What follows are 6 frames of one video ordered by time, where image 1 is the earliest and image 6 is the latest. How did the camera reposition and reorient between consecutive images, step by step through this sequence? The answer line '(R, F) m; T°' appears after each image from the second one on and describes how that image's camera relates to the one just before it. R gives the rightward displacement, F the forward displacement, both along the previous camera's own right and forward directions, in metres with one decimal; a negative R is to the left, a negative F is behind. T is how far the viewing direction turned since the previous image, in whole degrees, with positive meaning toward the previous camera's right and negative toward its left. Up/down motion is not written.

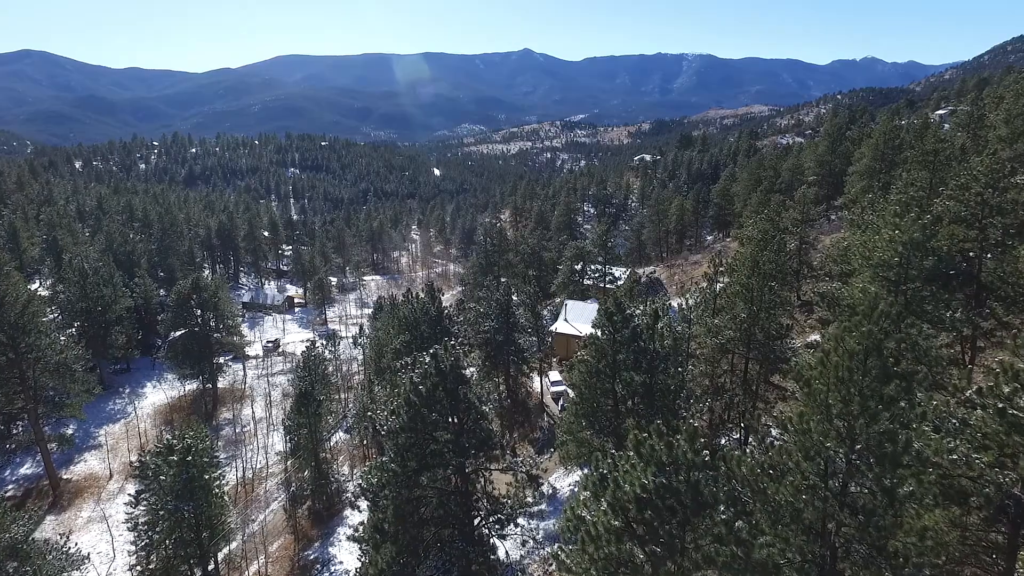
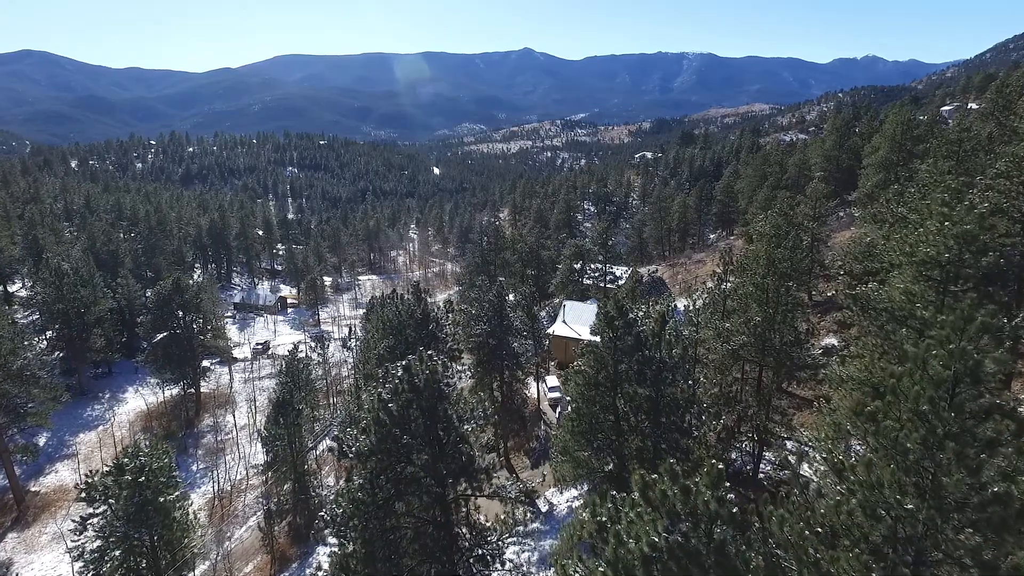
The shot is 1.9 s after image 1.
(+0.3, +2.0) m; 0°
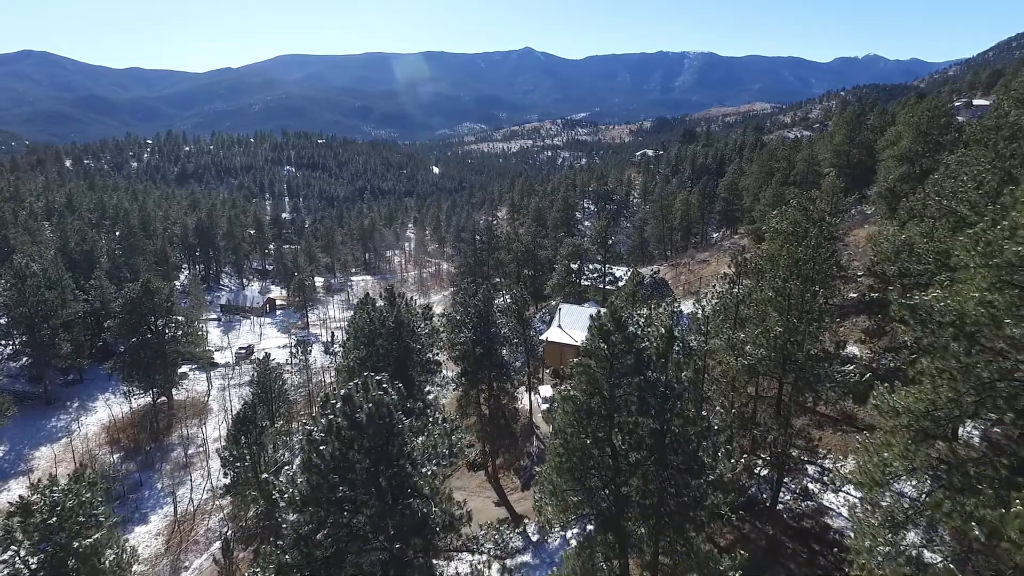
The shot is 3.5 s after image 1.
(+0.5, +2.7) m; 0°
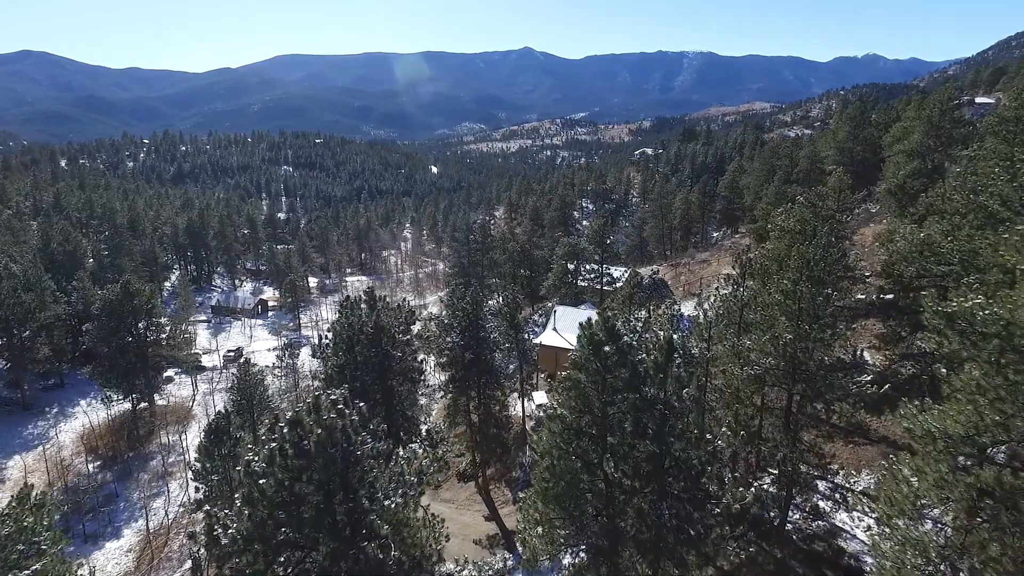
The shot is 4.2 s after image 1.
(+0.4, +1.4) m; 0°
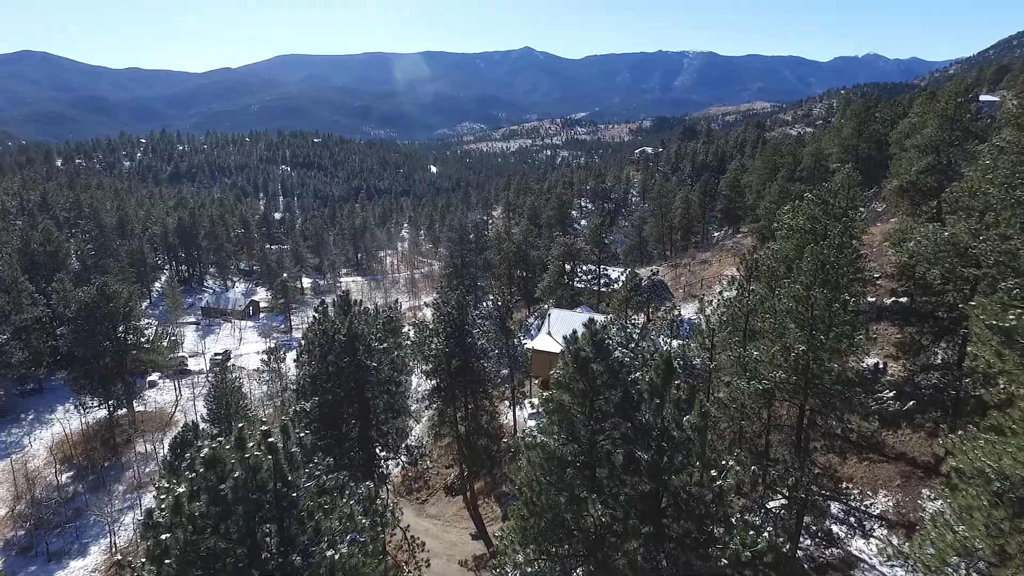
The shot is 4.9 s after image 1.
(+0.4, +1.6) m; 0°
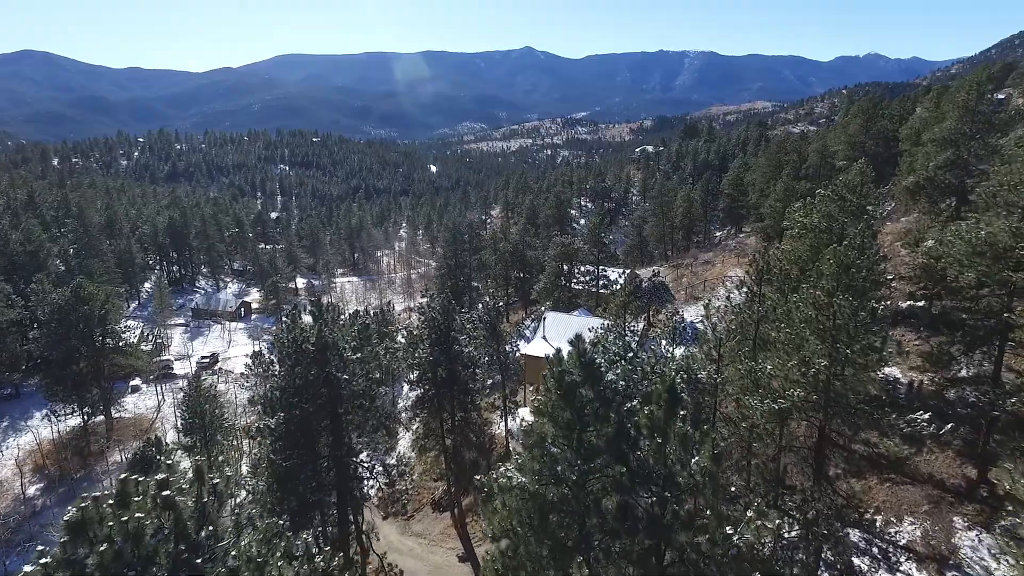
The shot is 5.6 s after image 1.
(+0.4, +1.7) m; 0°
